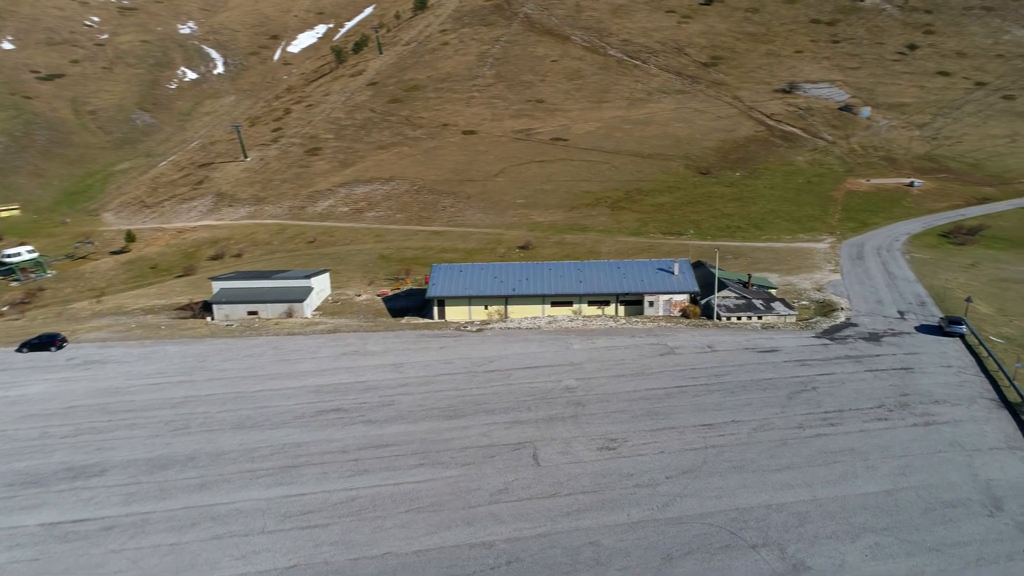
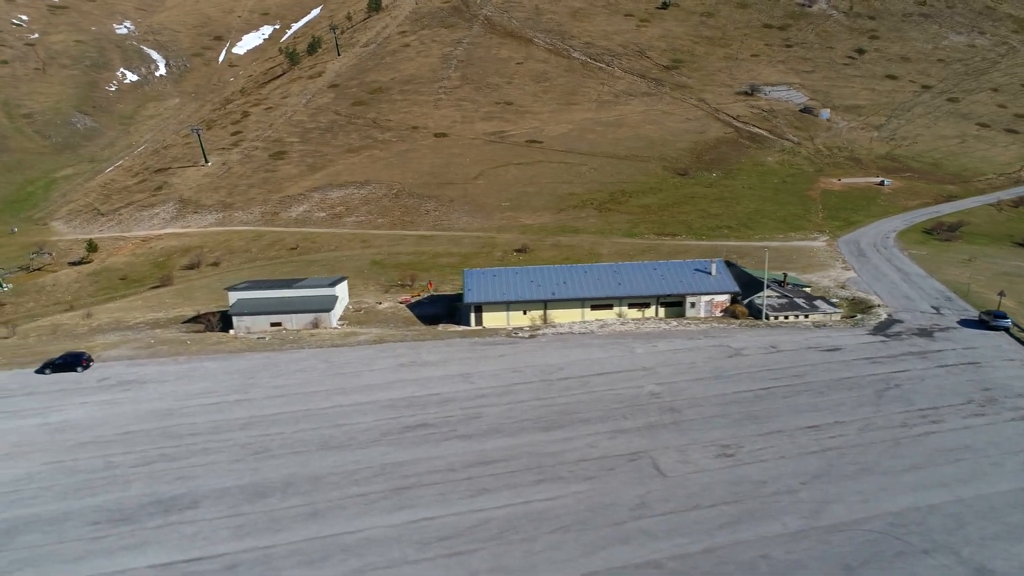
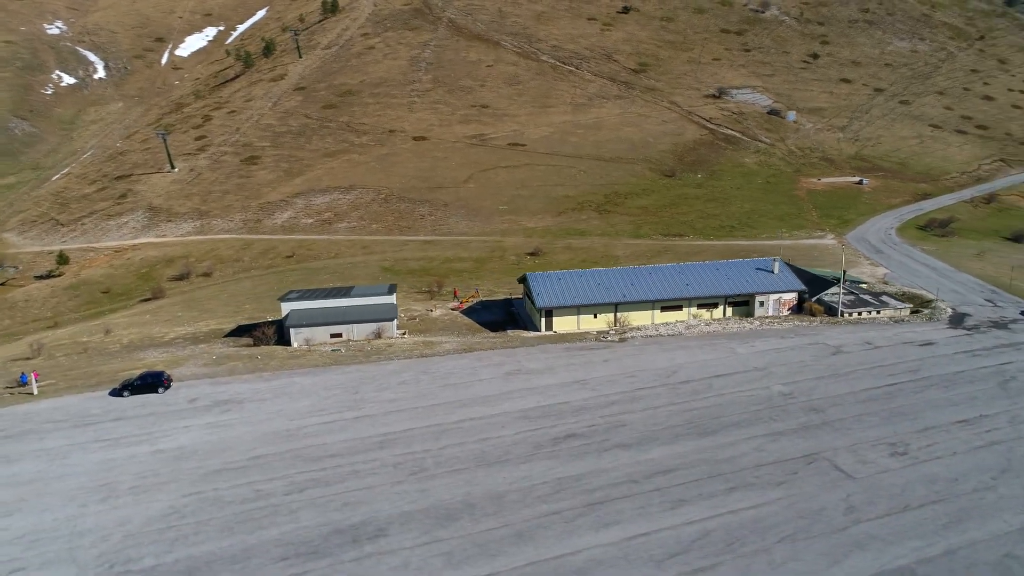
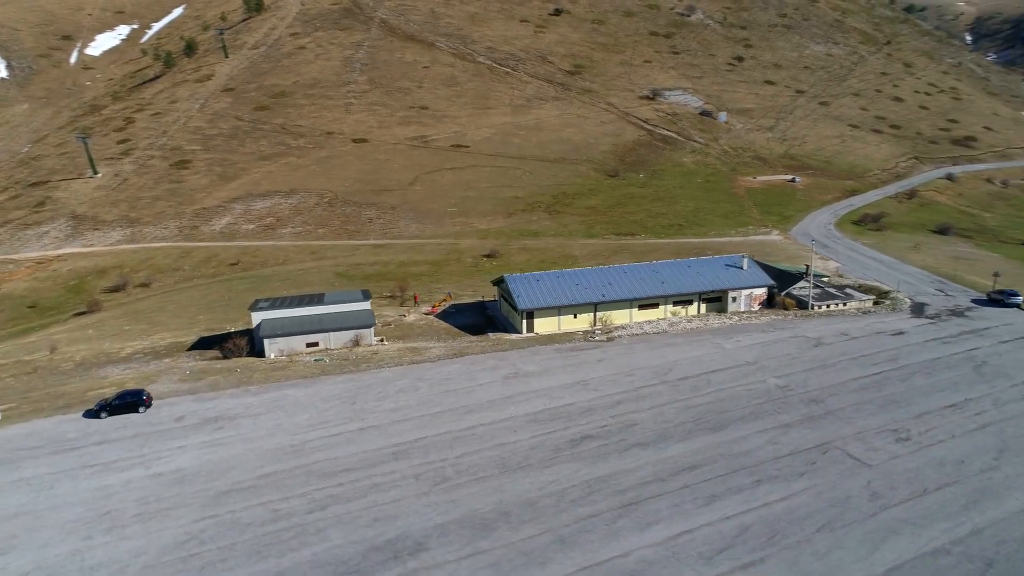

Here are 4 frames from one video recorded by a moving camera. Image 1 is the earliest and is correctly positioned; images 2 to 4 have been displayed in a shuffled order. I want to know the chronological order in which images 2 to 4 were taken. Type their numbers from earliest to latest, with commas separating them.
2, 3, 4
